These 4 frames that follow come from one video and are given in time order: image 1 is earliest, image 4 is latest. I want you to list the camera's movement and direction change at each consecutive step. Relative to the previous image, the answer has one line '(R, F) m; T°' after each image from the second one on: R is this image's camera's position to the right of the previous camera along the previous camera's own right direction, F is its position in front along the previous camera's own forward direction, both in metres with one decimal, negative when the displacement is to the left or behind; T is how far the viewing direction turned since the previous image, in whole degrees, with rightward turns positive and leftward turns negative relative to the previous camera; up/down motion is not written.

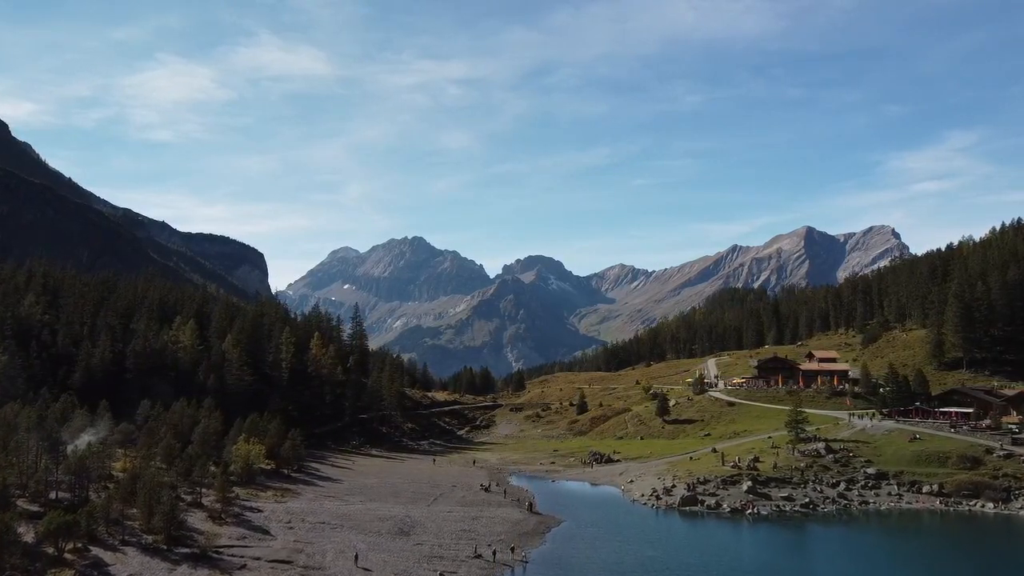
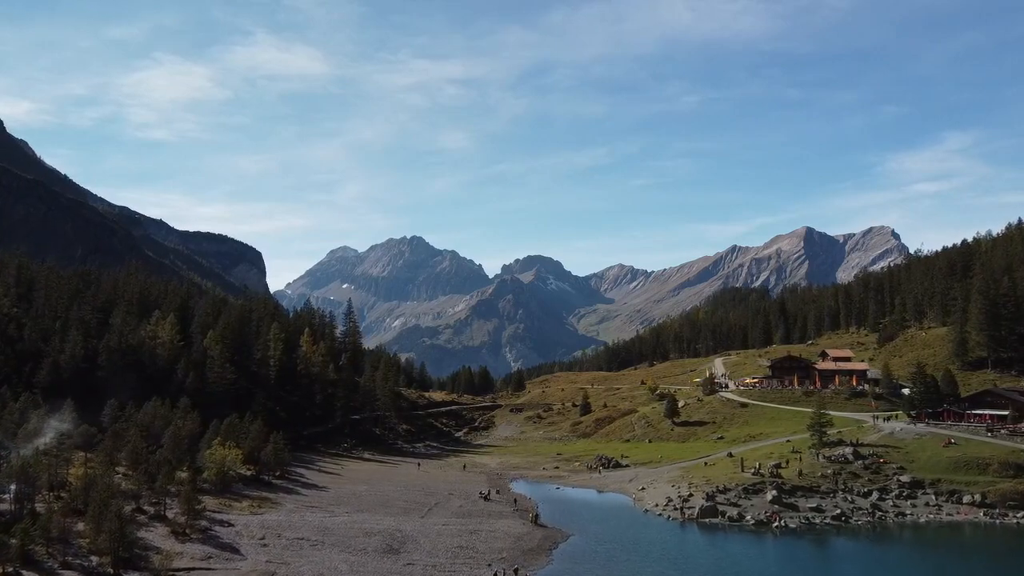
(-0.5, +7.9) m; 0°
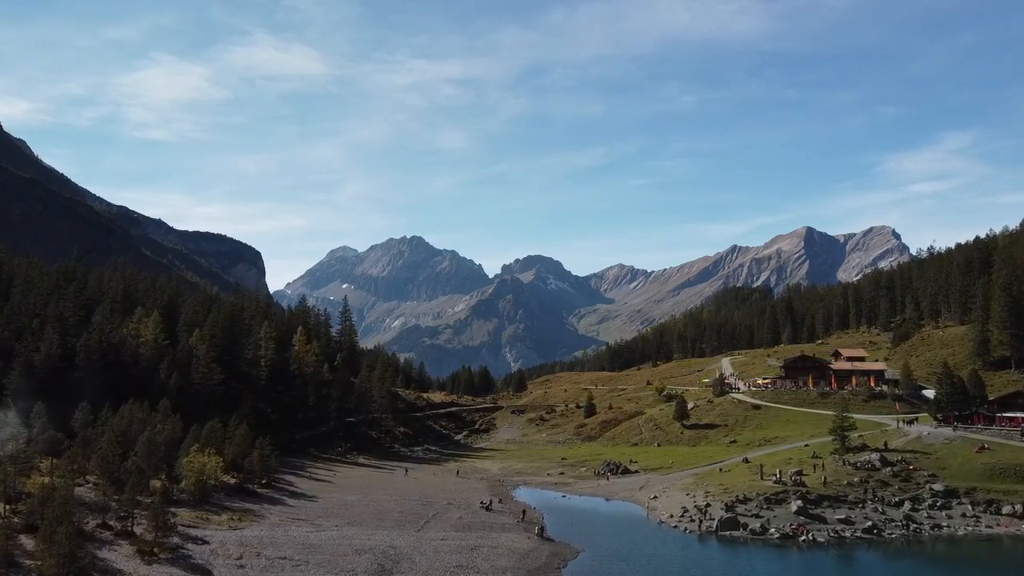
(-0.4, +6.1) m; 0°
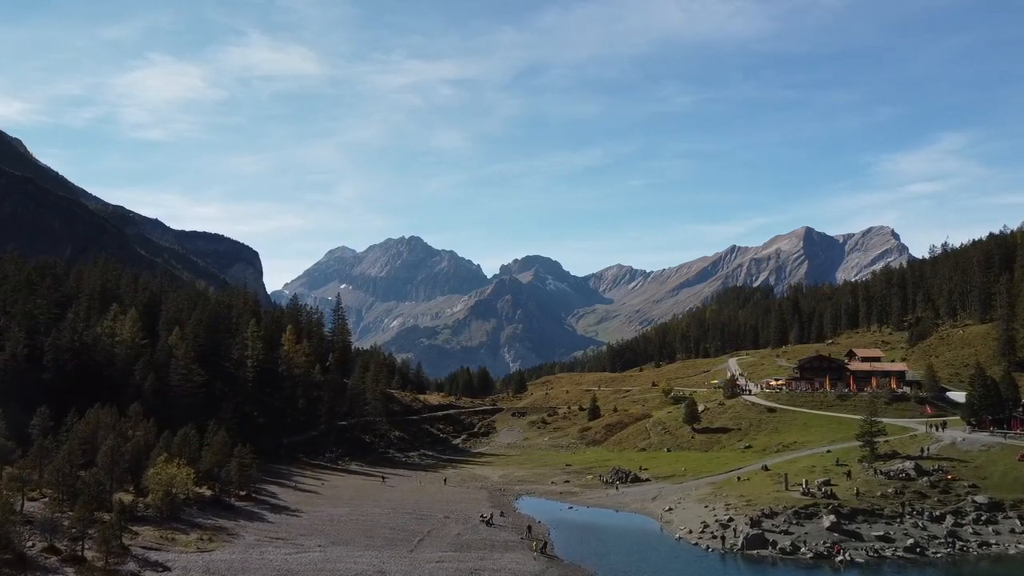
(-0.5, +7.1) m; 0°
